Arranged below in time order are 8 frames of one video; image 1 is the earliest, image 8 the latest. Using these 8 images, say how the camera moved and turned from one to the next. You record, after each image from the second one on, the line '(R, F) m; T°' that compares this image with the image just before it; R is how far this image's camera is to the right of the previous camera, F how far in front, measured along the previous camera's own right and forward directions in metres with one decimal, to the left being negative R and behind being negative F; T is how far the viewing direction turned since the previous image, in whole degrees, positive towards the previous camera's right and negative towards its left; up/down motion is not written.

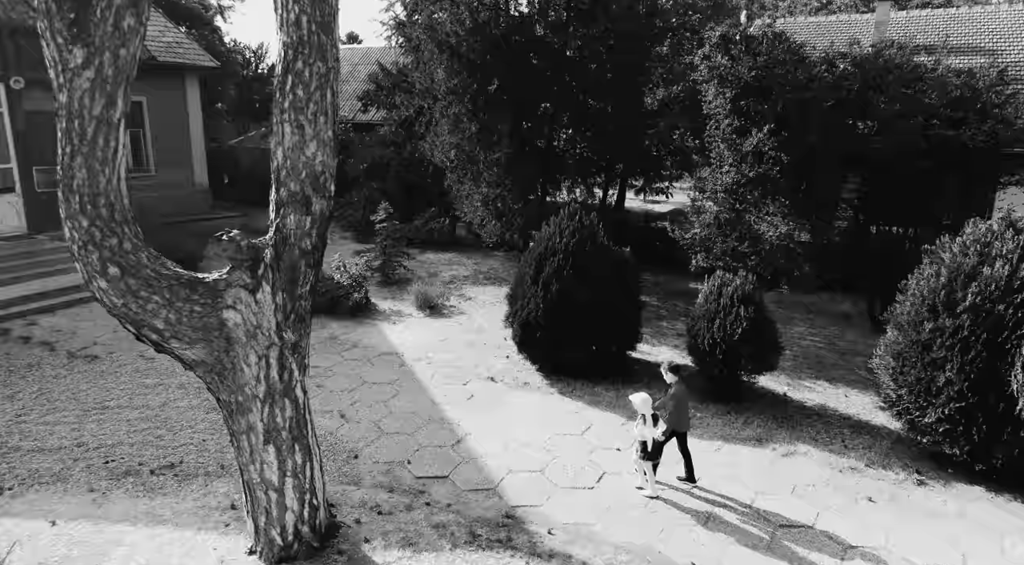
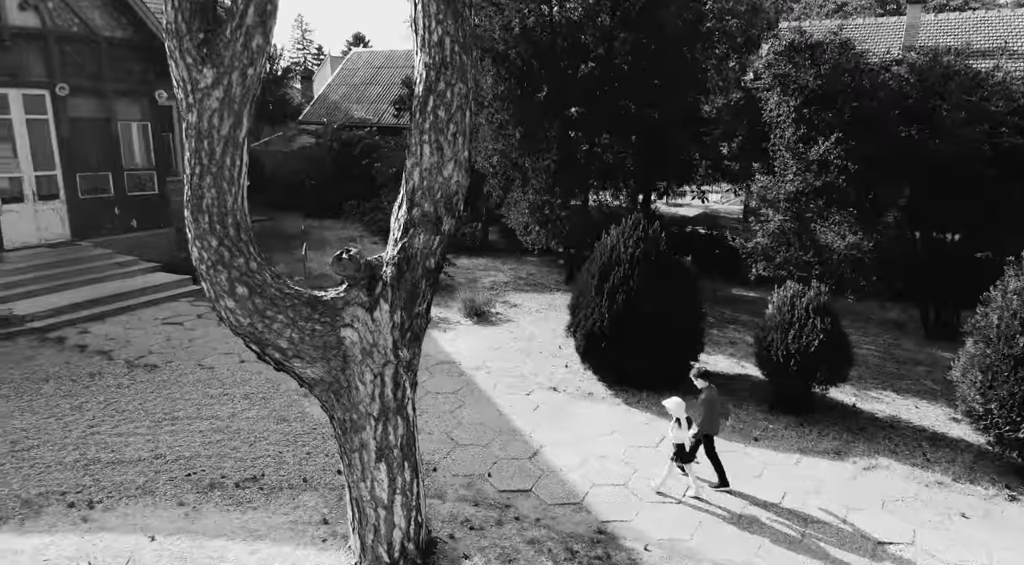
(-0.7, 0.0) m; 0°
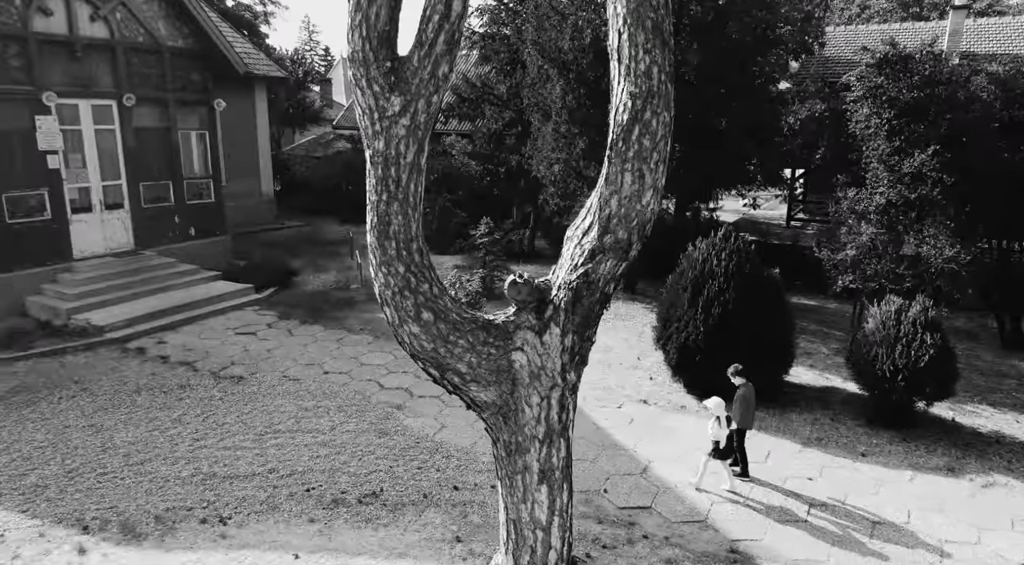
(-1.1, 0.0) m; -1°
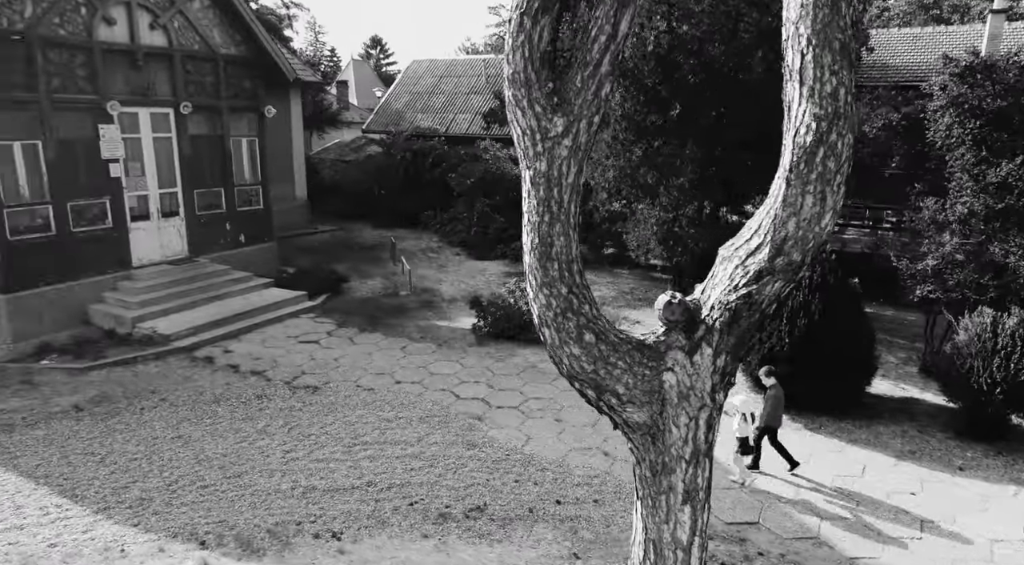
(-0.9, 0.0) m; -1°
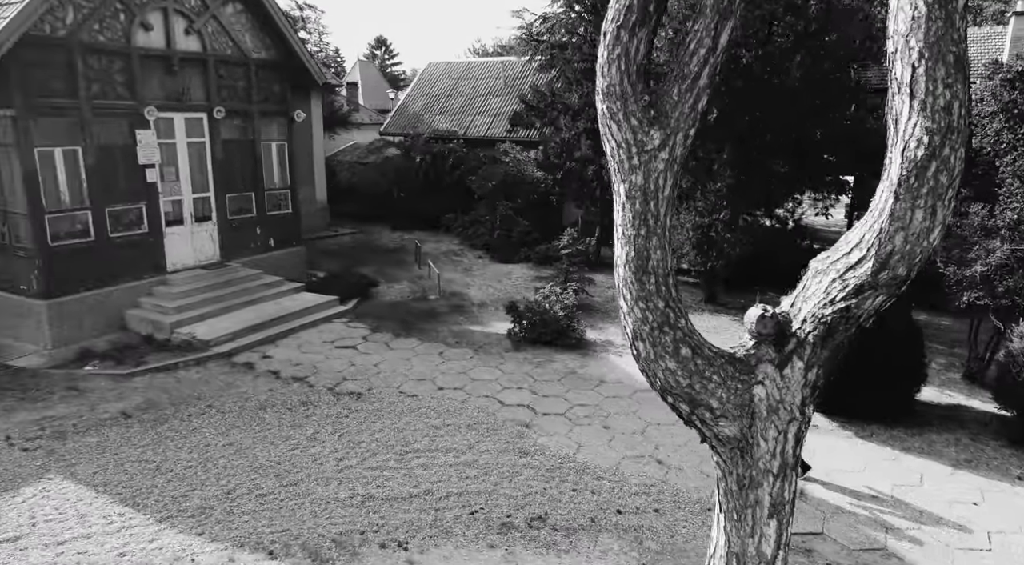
(-0.5, 0.0) m; 0°
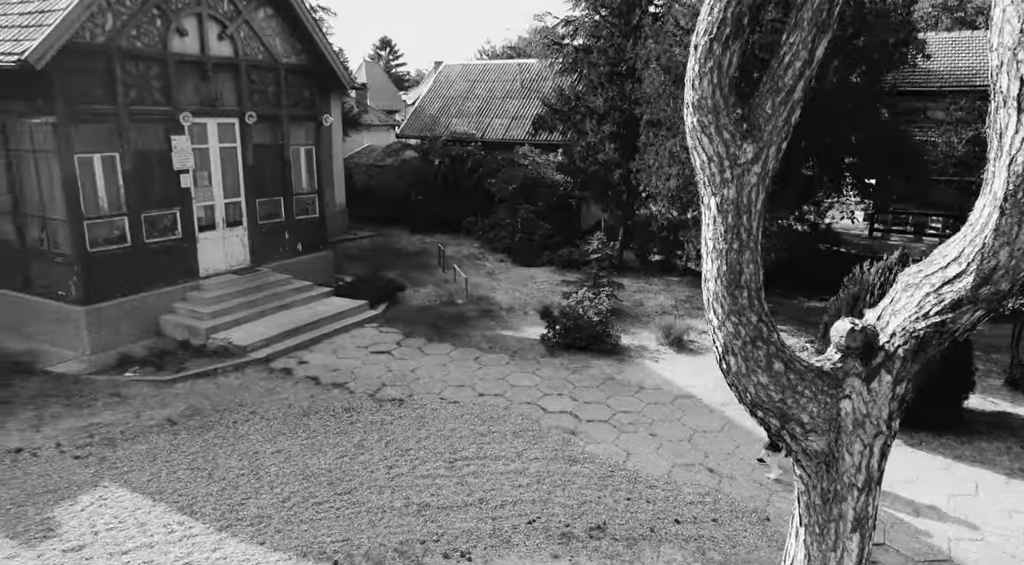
(-0.5, 0.0) m; 0°
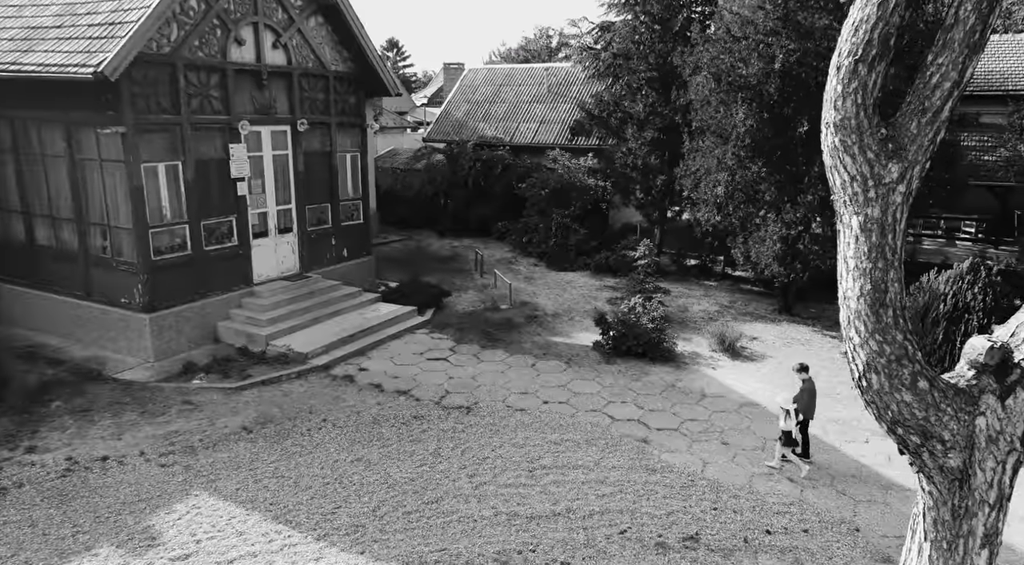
(-0.8, -0.1) m; -1°
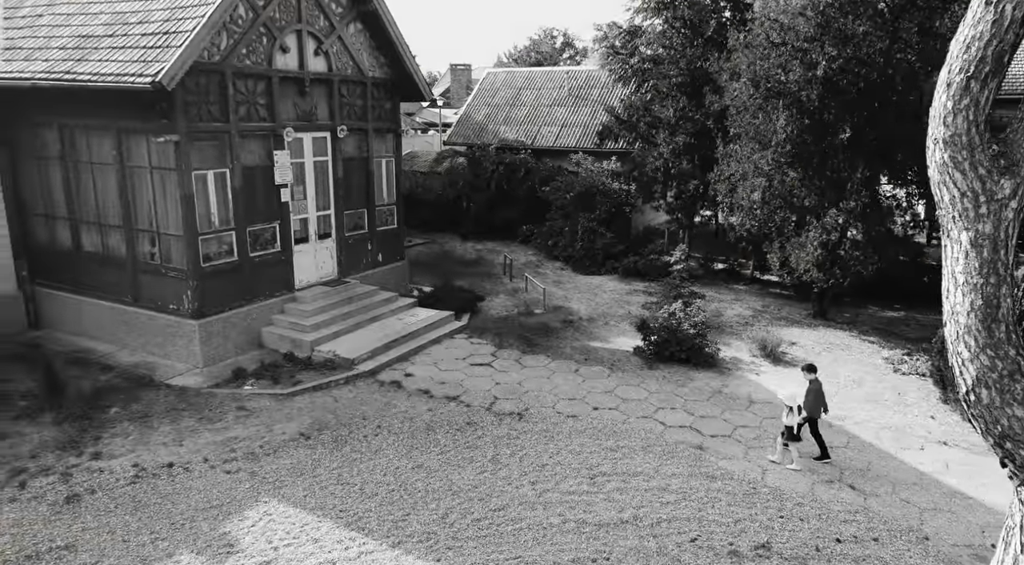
(-0.7, -0.1) m; 0°
